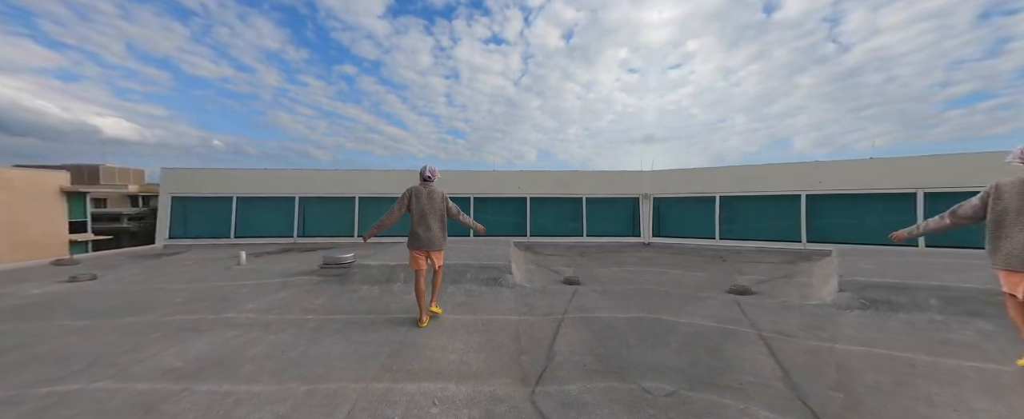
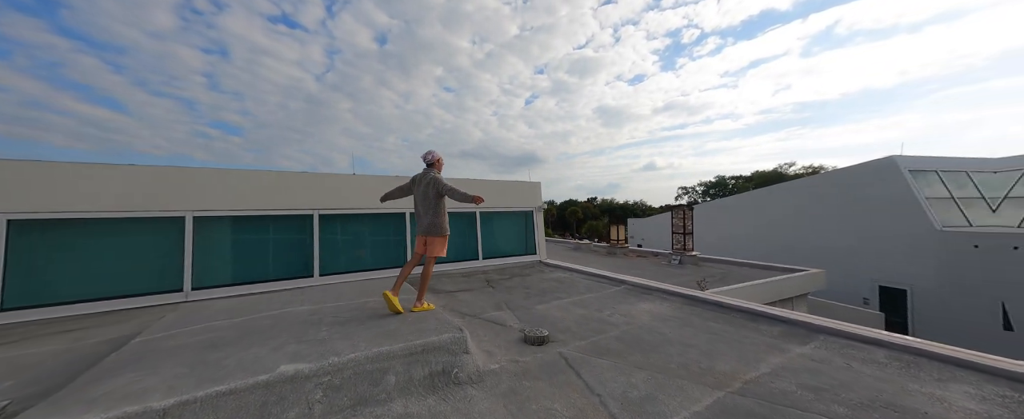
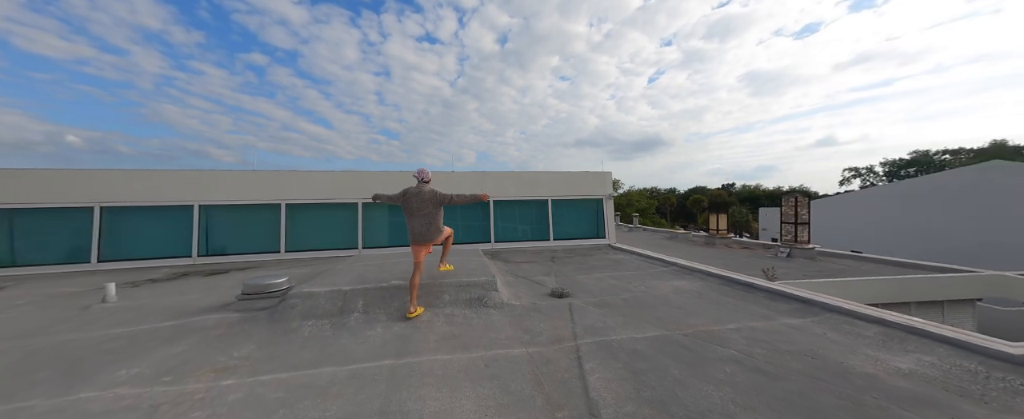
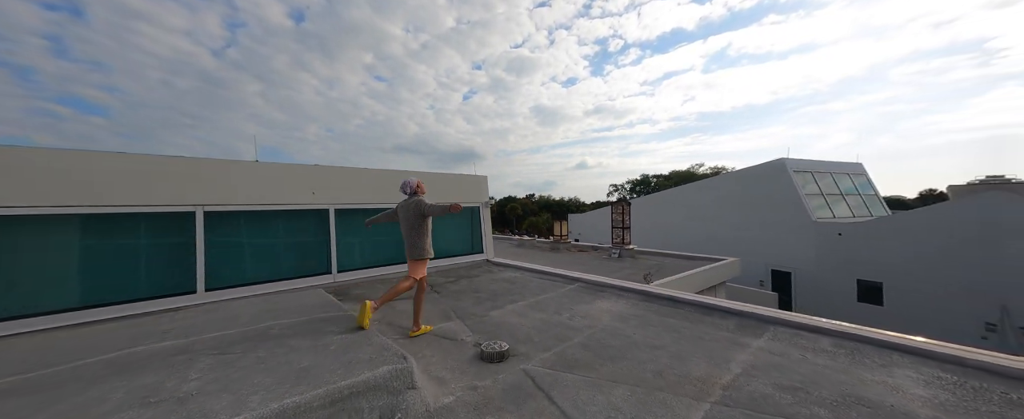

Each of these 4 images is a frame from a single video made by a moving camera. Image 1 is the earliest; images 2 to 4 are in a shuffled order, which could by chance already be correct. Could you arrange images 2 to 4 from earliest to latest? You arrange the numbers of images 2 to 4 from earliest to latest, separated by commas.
3, 2, 4
